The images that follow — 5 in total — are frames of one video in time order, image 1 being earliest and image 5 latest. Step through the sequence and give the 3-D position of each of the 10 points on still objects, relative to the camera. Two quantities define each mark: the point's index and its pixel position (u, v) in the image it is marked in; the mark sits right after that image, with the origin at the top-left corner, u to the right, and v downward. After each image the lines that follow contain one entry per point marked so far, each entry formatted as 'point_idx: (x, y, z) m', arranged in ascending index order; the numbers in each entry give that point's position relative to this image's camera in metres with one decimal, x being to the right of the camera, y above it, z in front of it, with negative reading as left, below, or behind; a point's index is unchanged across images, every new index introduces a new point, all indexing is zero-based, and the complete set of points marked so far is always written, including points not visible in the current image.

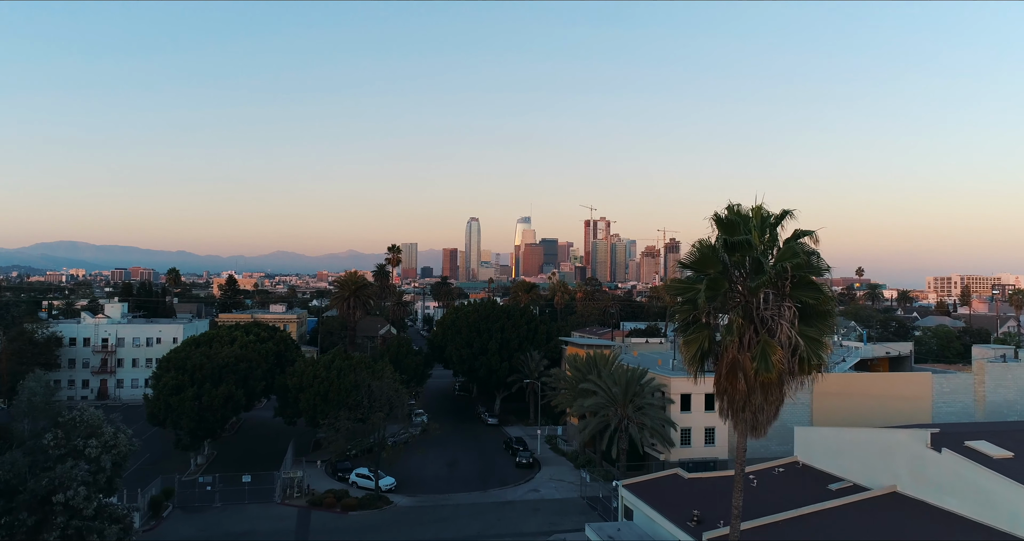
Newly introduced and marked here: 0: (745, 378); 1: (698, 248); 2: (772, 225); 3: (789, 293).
0: (+3.4, -1.5, +9.0) m
1: (+2.9, +0.4, +9.3) m
2: (+3.9, +0.7, +9.0) m
3: (+4.1, -0.3, +9.0) m
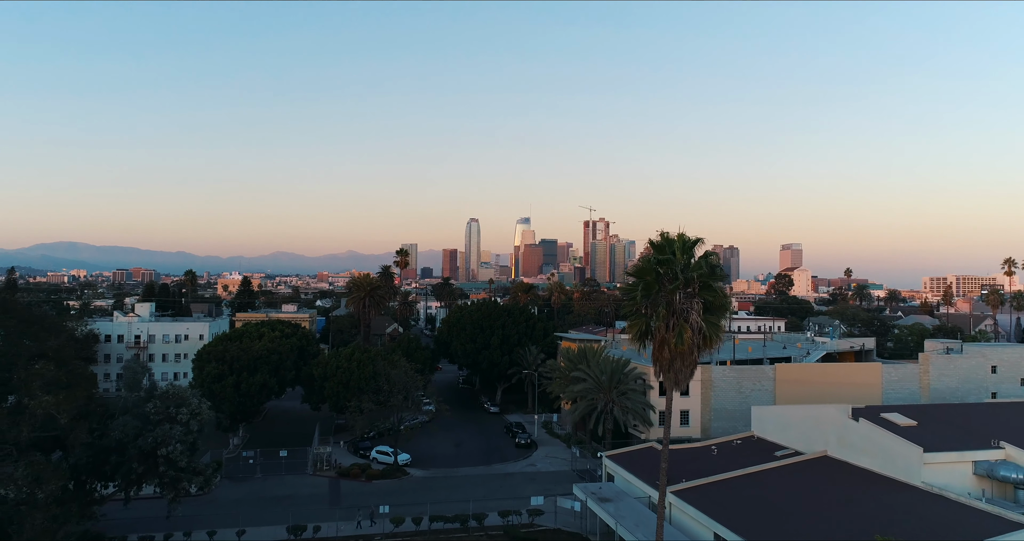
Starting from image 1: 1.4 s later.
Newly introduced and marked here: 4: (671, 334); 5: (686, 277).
0: (+3.4, -1.7, +13.5) m
1: (+2.9, +0.2, +13.8) m
2: (+4.0, +0.5, +13.5) m
3: (+4.1, -0.5, +13.4) m
4: (+3.5, -1.4, +13.4) m
5: (+3.8, -0.1, +13.4) m
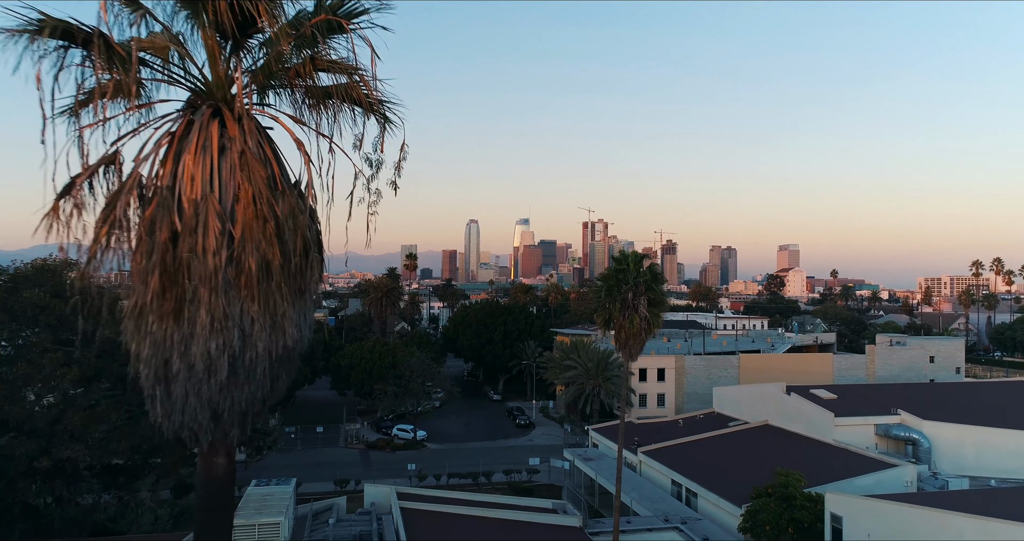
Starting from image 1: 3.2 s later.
0: (+3.5, -1.9, +19.3) m
1: (+3.0, 0.0, +19.6) m
2: (+4.1, +0.3, +19.3) m
3: (+4.2, -0.7, +19.3) m
4: (+3.6, -1.6, +19.2) m
5: (+3.9, -0.3, +19.2) m
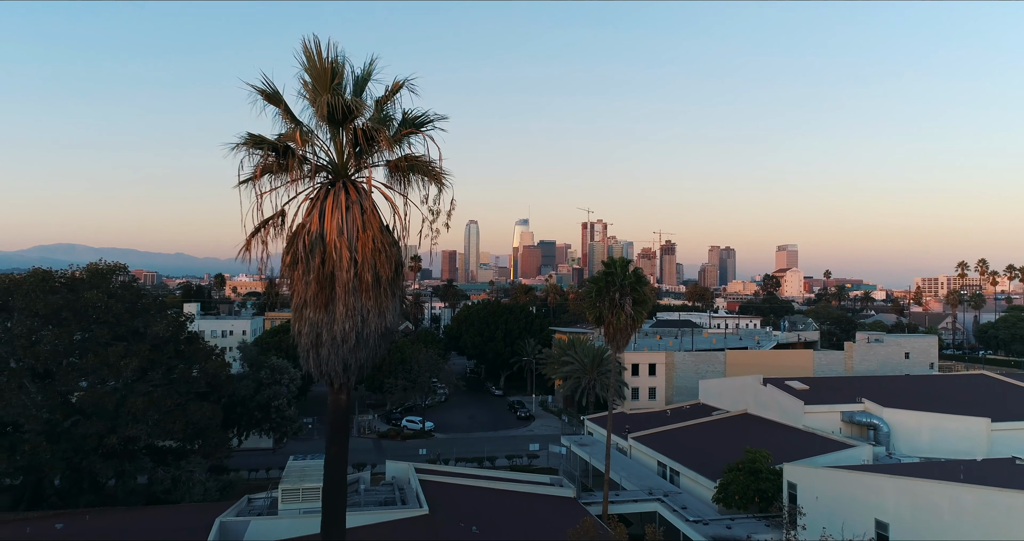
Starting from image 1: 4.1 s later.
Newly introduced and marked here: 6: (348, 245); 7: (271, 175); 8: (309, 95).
0: (+3.7, -2.0, +22.3) m
1: (+3.1, -0.1, +22.6) m
2: (+4.2, +0.2, +22.2) m
3: (+4.3, -0.8, +22.2) m
4: (+3.7, -1.7, +22.2) m
5: (+4.0, -0.4, +22.2) m
6: (-2.0, +0.3, +7.3) m
7: (-3.0, +1.2, +7.7) m
8: (-2.5, +2.1, +7.5) m
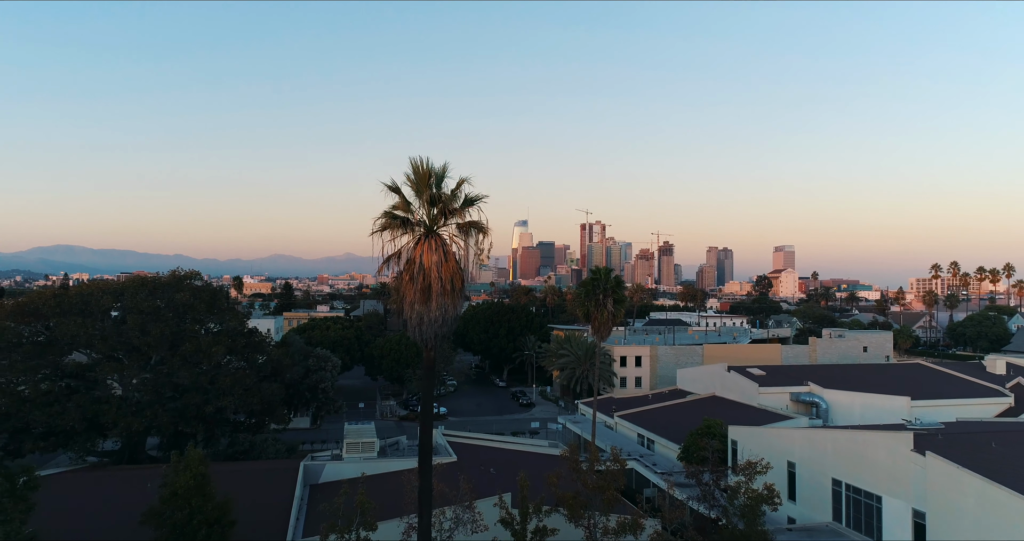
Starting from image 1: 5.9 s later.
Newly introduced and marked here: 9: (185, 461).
0: (+3.9, -2.3, +28.3) m
1: (+3.4, -0.4, +28.6) m
2: (+4.5, -0.1, +28.3) m
3: (+4.6, -1.1, +28.3) m
4: (+4.0, -2.0, +28.2) m
5: (+4.3, -0.7, +28.2) m
6: (-1.6, 0.0, +13.3) m
7: (-2.7, +0.9, +13.7) m
8: (-2.1, +1.8, +13.6) m
9: (-8.1, -4.7, +15.1) m
